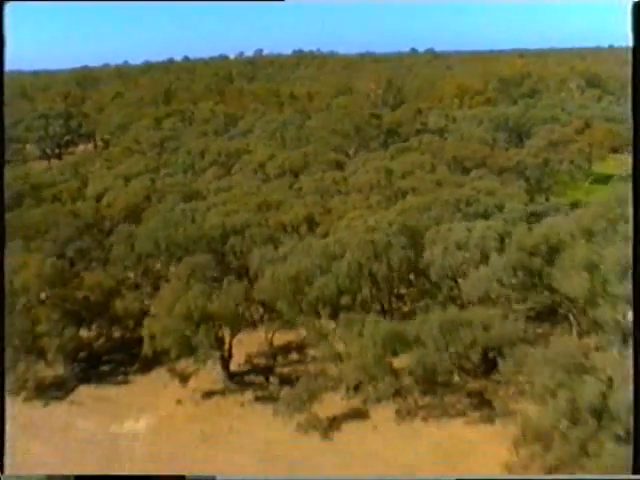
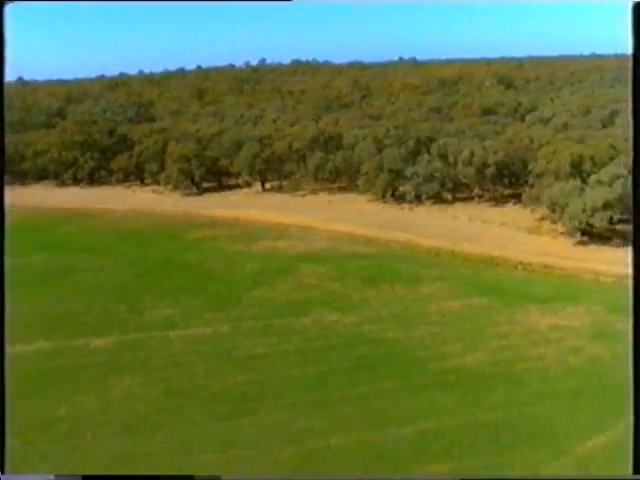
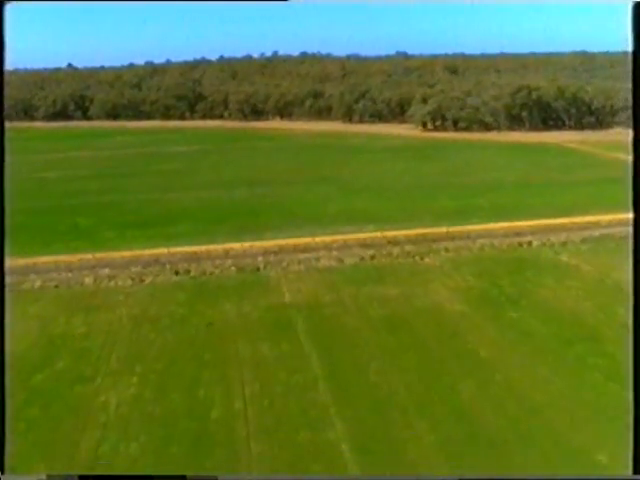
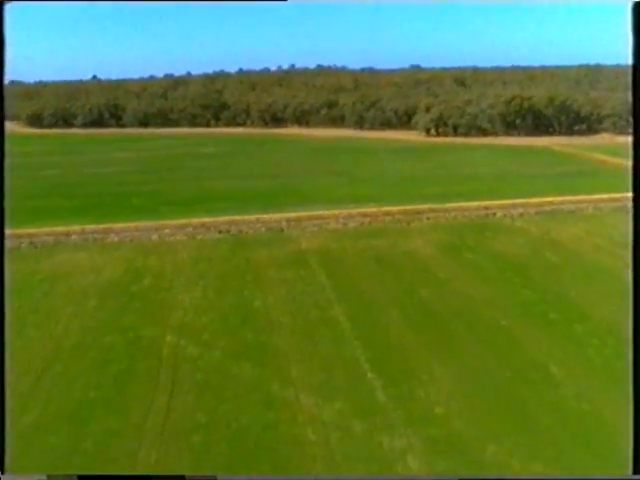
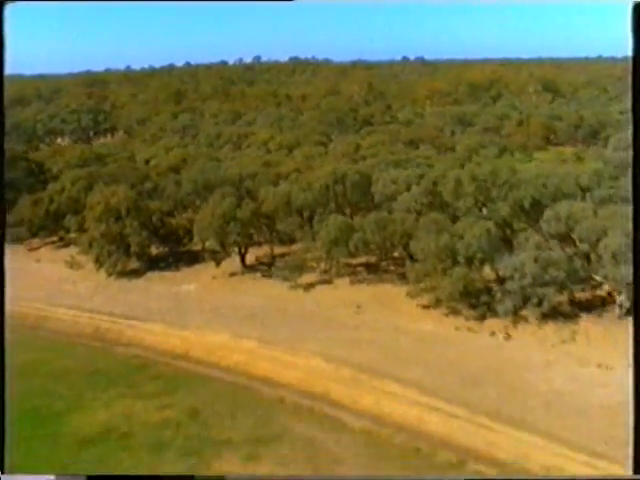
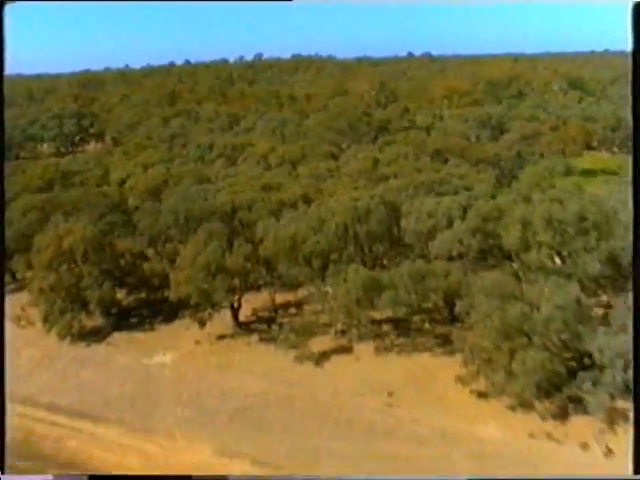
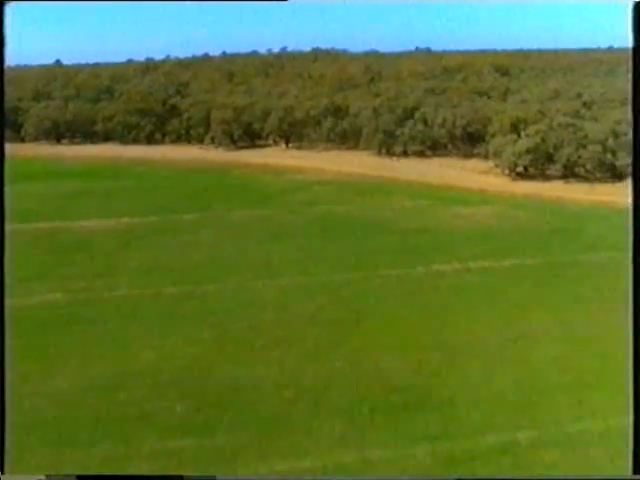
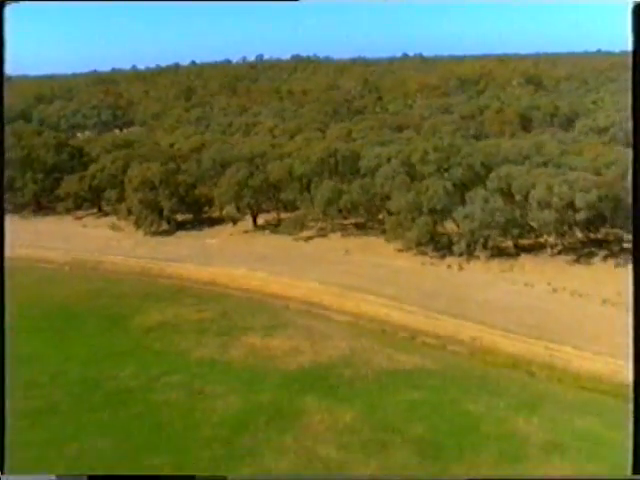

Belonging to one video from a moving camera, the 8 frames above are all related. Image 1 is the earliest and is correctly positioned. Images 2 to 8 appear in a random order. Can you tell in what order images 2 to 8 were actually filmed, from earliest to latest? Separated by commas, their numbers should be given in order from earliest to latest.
6, 5, 8, 2, 7, 3, 4
